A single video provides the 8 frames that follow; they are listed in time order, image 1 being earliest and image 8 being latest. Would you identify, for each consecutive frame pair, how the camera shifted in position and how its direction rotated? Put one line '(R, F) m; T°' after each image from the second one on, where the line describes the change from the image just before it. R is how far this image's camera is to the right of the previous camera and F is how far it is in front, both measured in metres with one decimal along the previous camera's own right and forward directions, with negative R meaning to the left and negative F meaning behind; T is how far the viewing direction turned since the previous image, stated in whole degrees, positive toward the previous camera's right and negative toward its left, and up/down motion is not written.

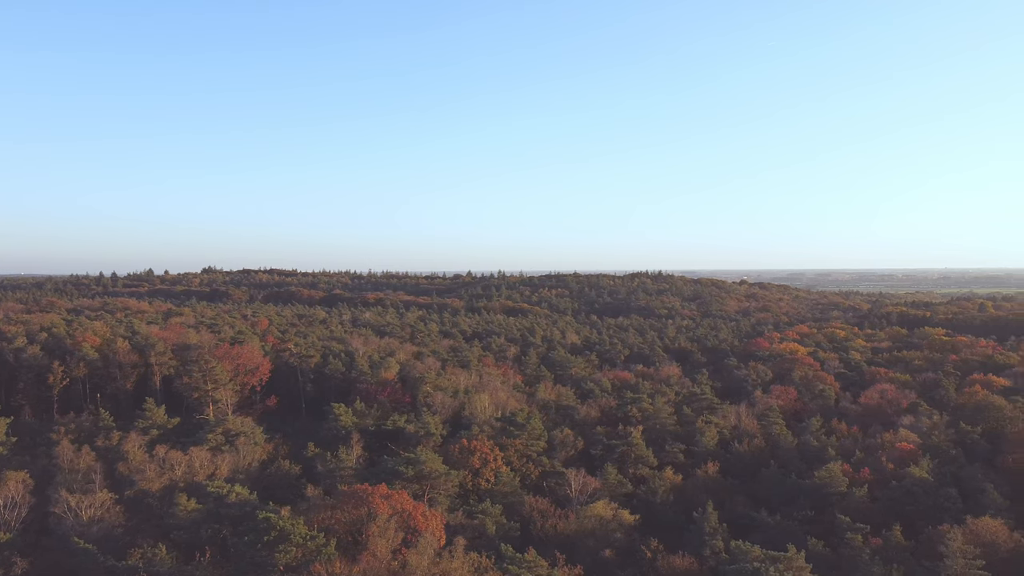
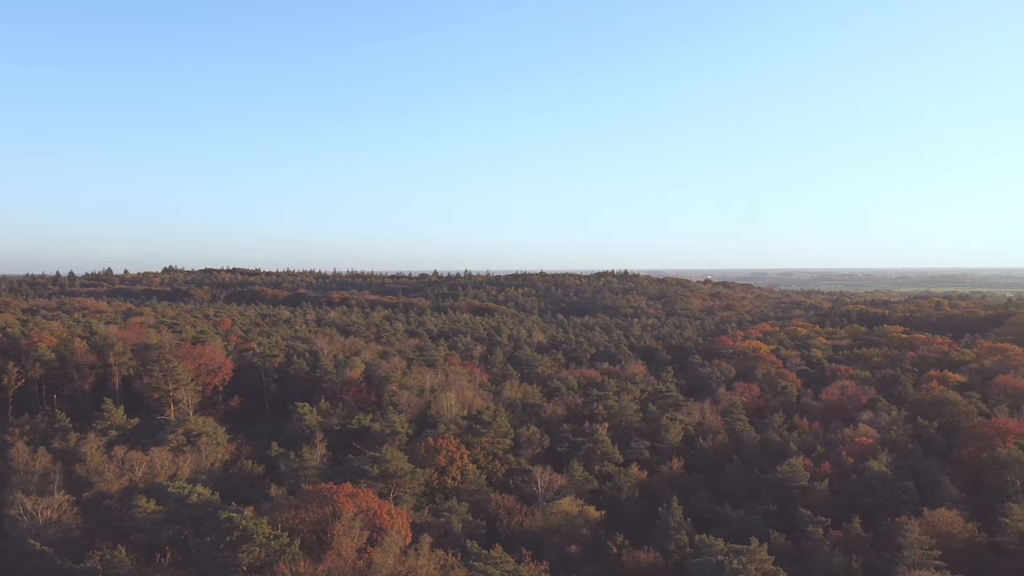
(-0.3, +0.2) m; +3°
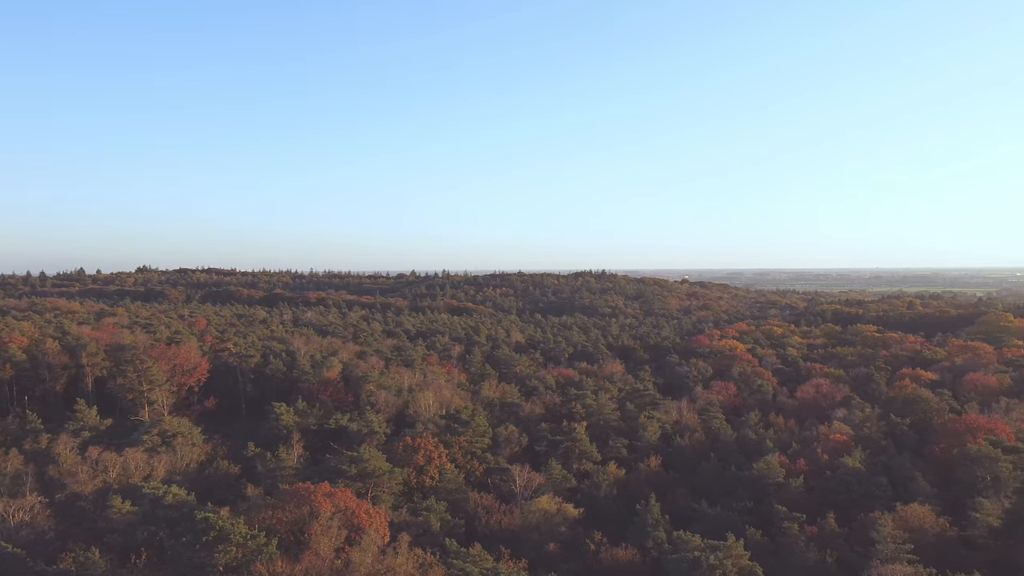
(-0.1, +0.2) m; +2°
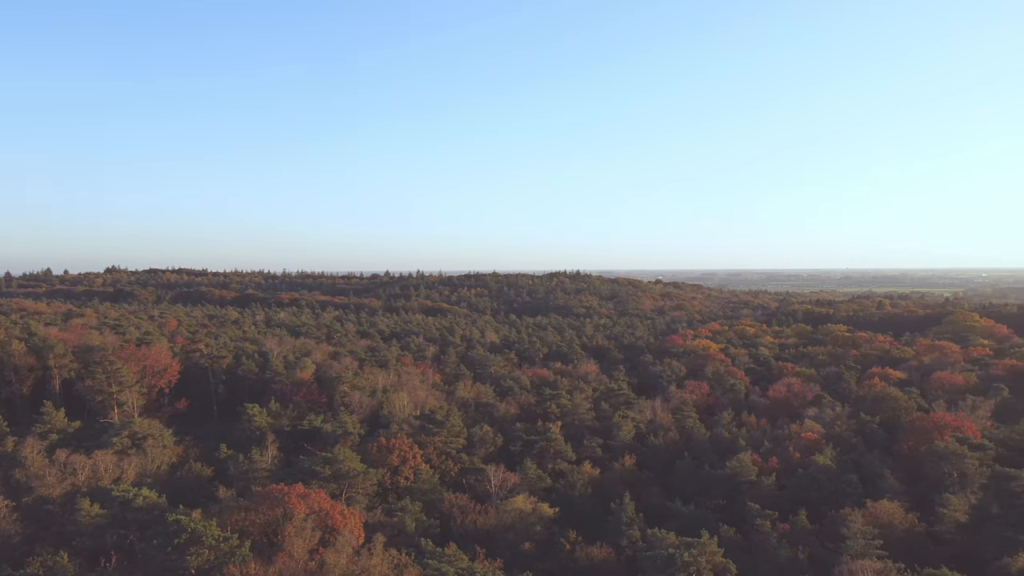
(-0.1, +0.3) m; +3°
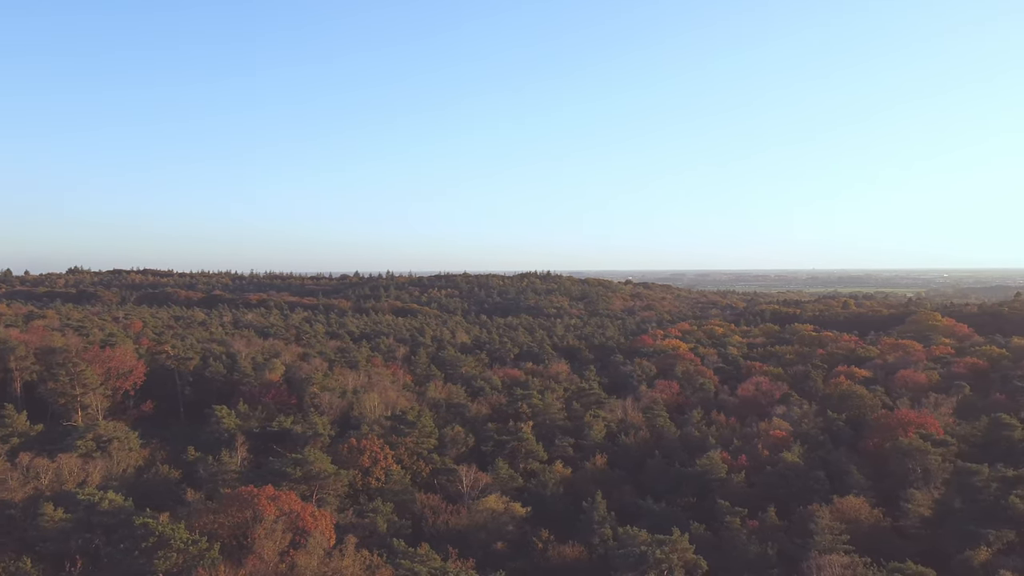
(-0.1, +0.3) m; +3°
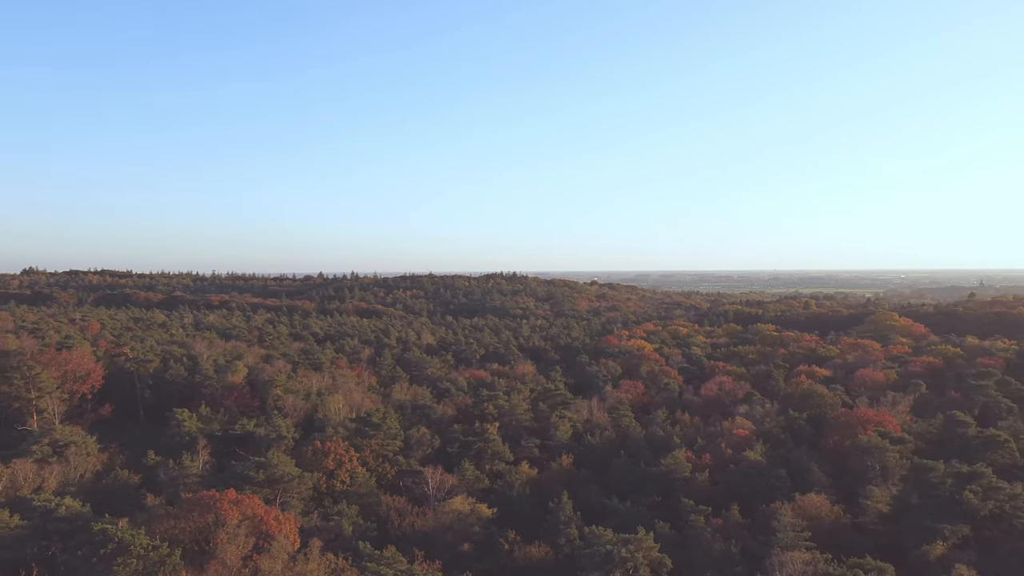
(0.0, +0.5) m; +3°
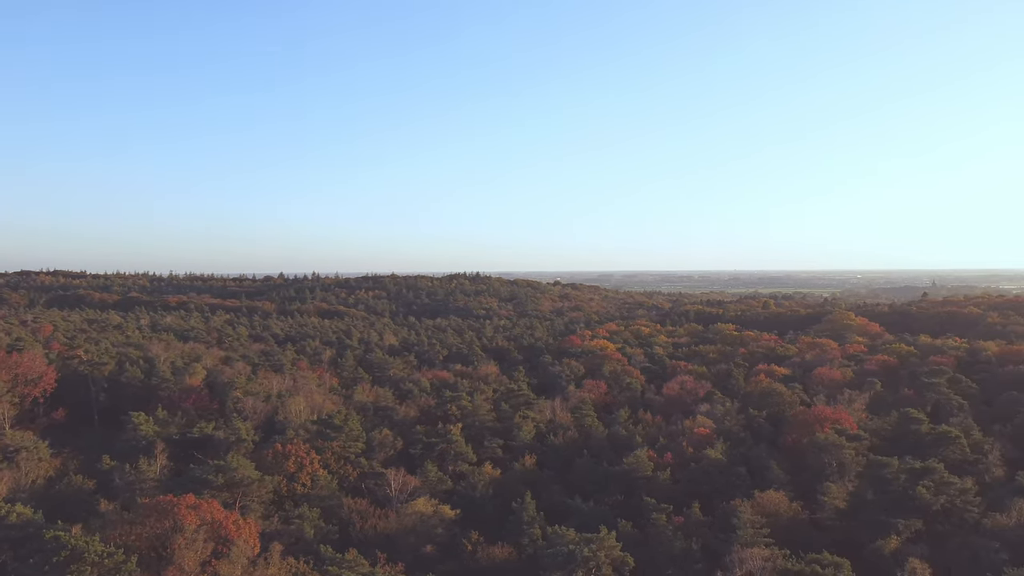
(0.0, +0.5) m; +4°
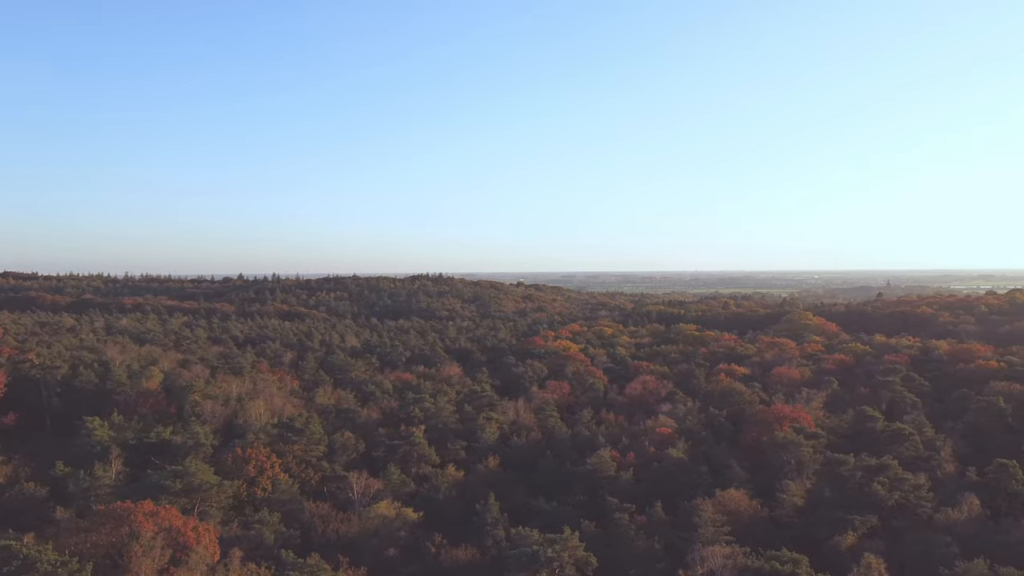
(+0.1, +0.5) m; +4°
